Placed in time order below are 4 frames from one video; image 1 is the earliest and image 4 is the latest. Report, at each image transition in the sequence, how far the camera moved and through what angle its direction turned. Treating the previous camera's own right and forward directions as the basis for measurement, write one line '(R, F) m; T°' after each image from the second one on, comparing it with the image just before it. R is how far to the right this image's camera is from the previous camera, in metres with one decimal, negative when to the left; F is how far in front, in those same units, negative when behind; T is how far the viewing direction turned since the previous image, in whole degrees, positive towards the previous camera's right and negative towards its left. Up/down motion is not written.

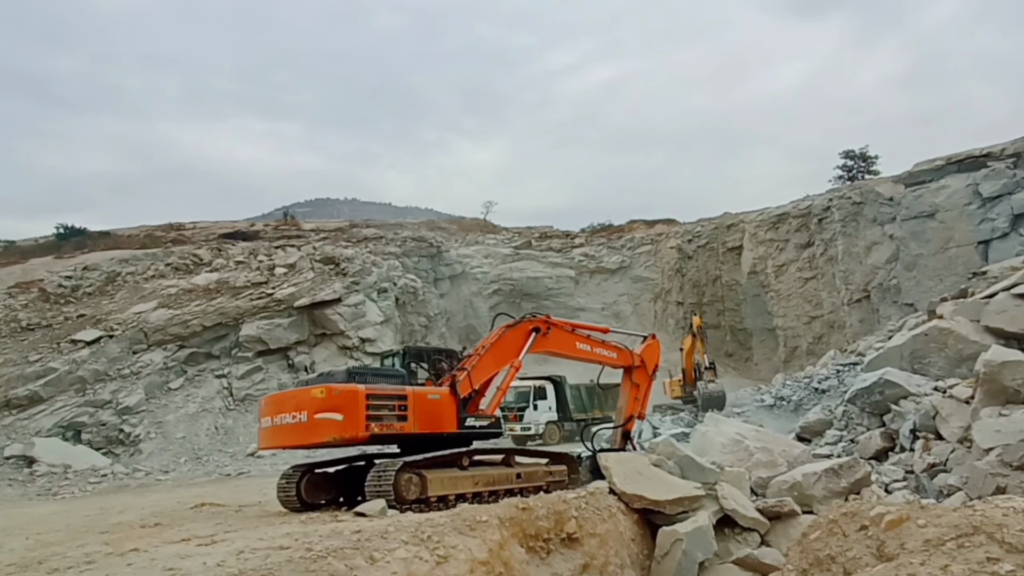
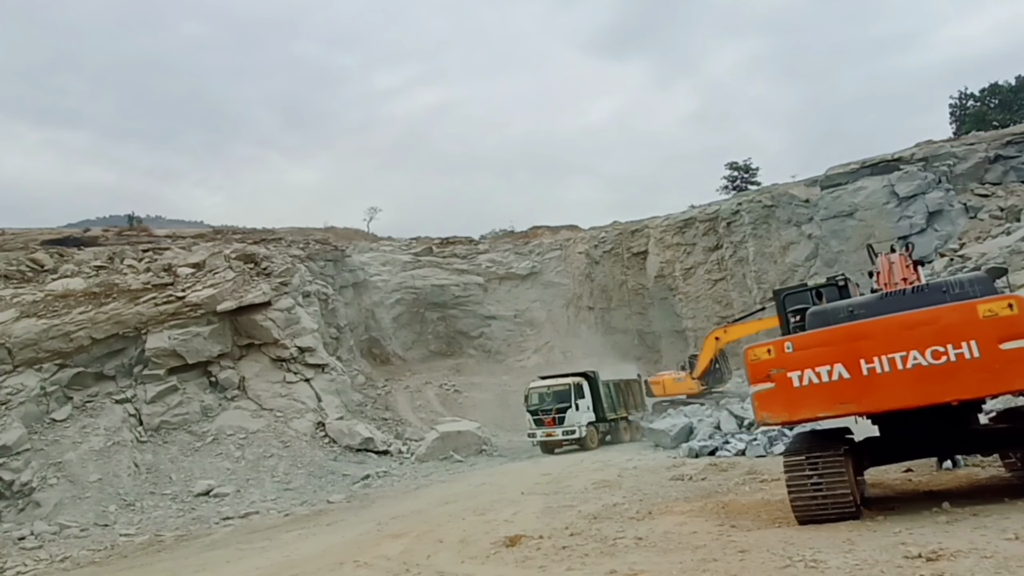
(-4.1, +2.7) m; +14°
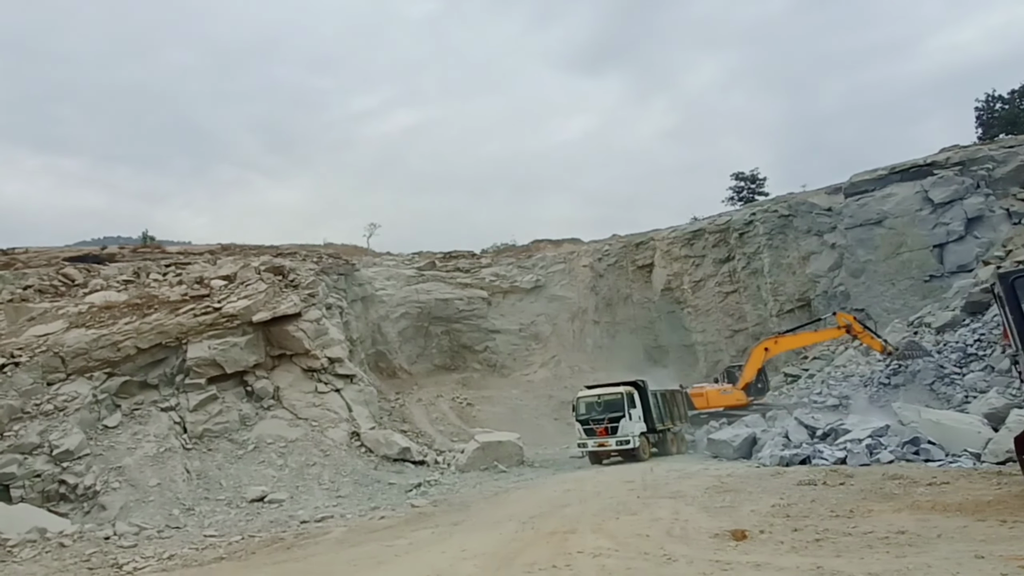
(-1.5, +0.2) m; +2°
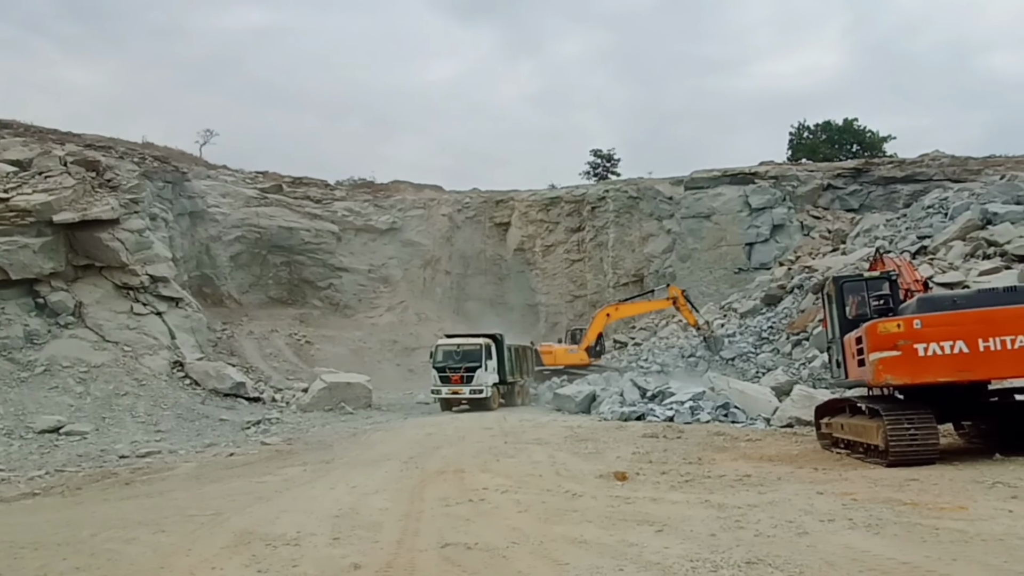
(-0.7, -0.4) m; +13°
